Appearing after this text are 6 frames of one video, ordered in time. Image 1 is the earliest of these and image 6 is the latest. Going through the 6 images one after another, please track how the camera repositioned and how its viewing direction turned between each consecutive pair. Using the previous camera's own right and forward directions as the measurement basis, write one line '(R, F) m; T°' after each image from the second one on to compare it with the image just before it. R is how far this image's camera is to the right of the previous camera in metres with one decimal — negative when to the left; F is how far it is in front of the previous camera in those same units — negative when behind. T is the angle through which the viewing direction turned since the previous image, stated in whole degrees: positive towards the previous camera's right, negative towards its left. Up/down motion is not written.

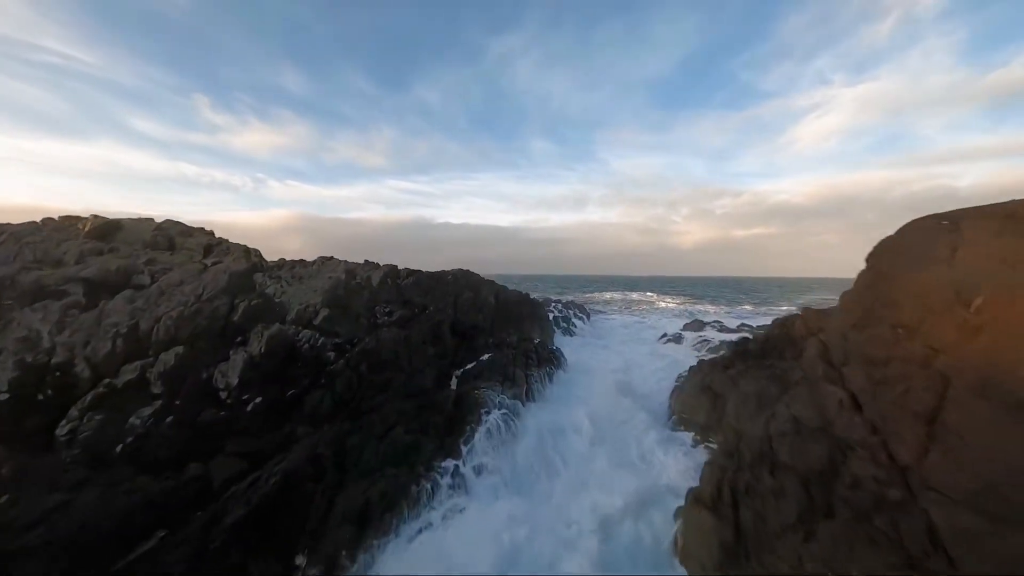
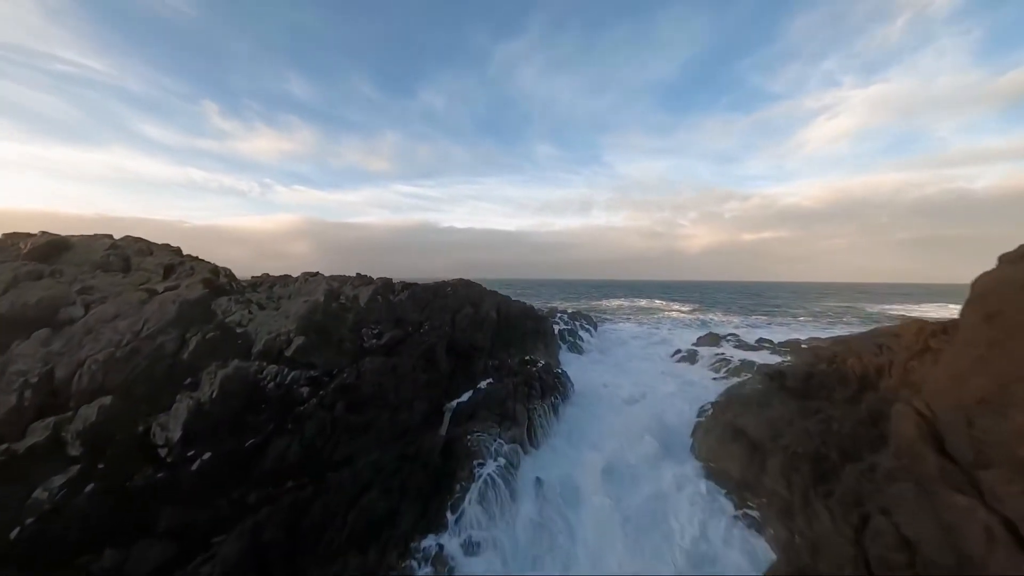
(+0.1, +1.3) m; -1°
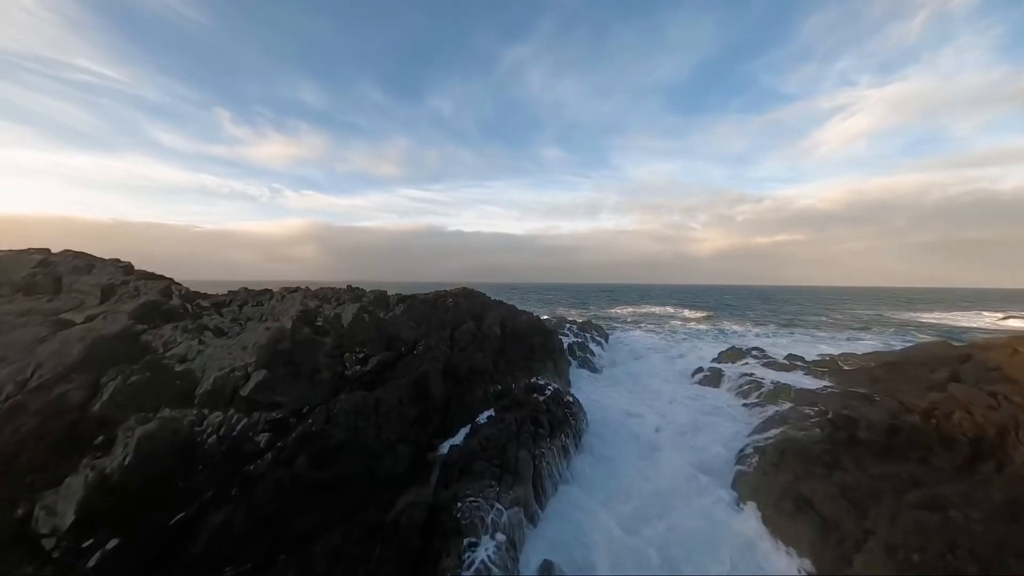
(+0.1, +1.6) m; -1°
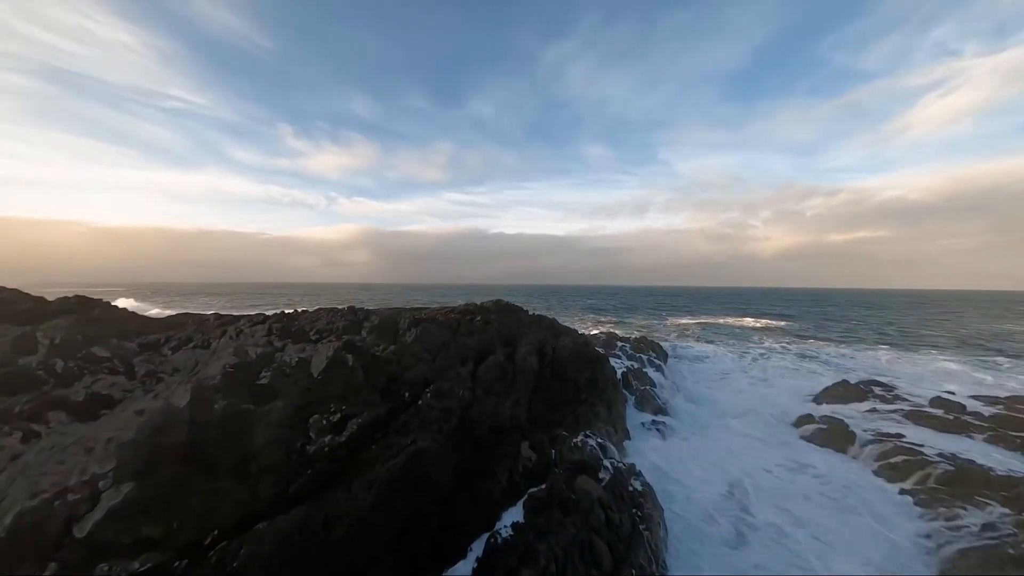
(+0.1, +3.8) m; -7°
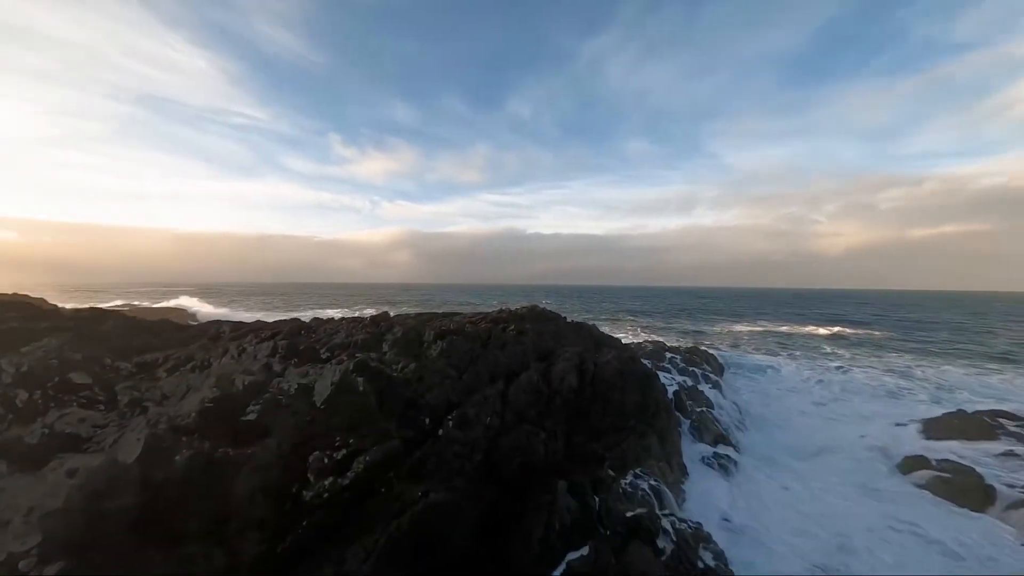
(+0.1, +1.5) m; -6°
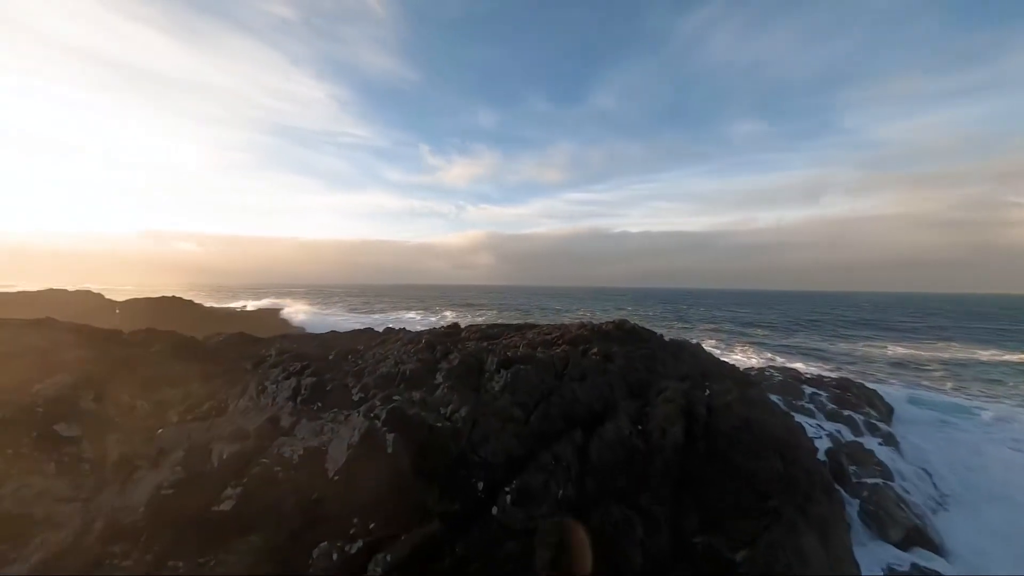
(0.0, +2.4) m; -14°
